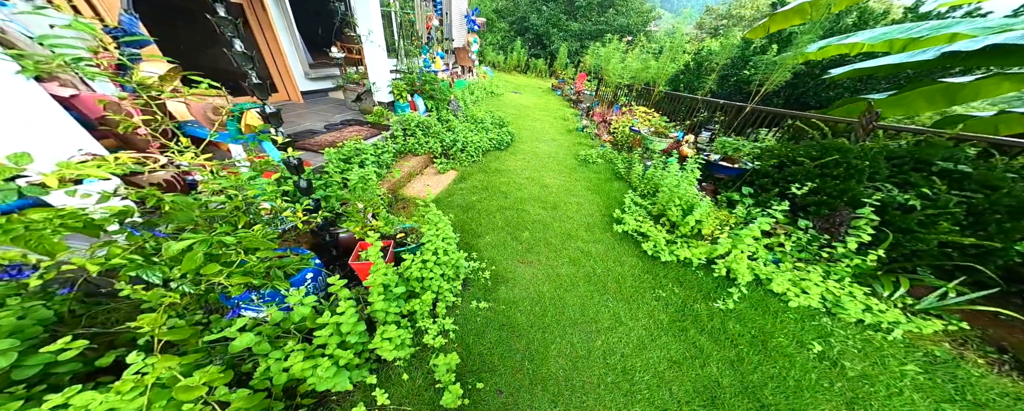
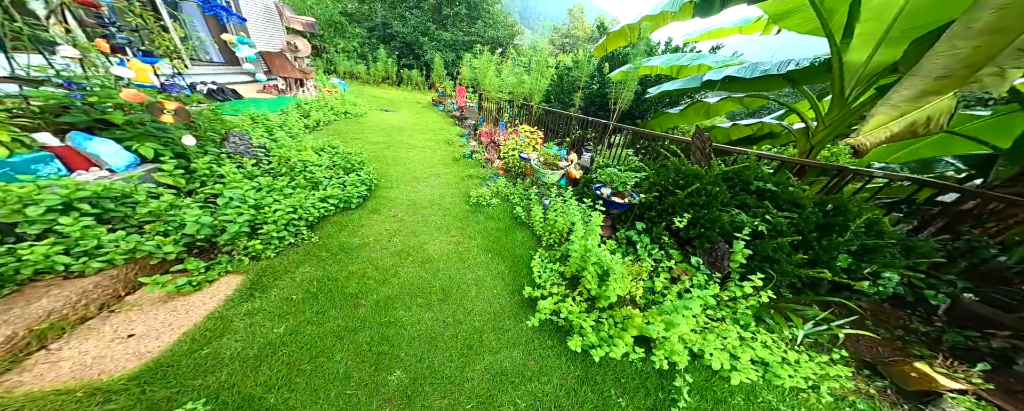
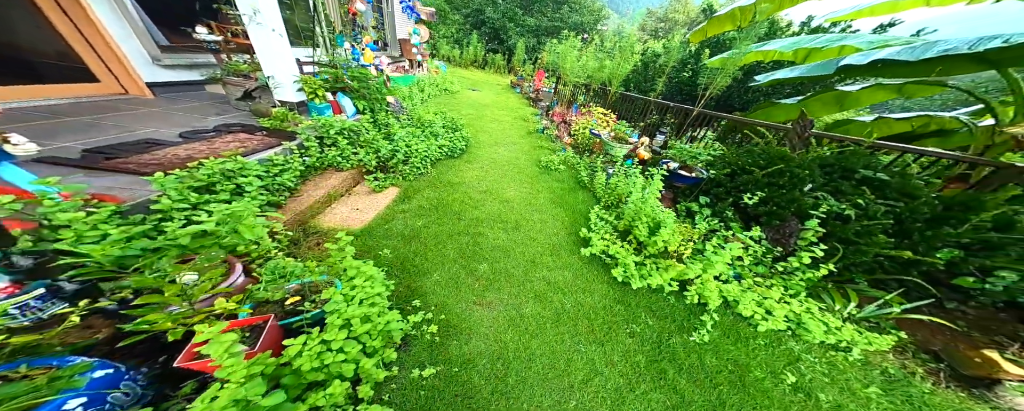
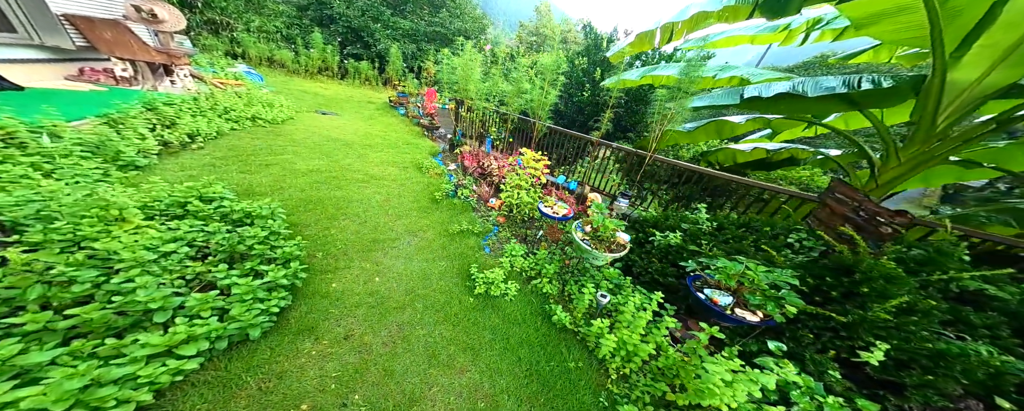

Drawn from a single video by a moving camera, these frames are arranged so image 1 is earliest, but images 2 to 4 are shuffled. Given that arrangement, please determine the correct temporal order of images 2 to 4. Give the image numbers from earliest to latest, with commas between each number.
3, 2, 4
